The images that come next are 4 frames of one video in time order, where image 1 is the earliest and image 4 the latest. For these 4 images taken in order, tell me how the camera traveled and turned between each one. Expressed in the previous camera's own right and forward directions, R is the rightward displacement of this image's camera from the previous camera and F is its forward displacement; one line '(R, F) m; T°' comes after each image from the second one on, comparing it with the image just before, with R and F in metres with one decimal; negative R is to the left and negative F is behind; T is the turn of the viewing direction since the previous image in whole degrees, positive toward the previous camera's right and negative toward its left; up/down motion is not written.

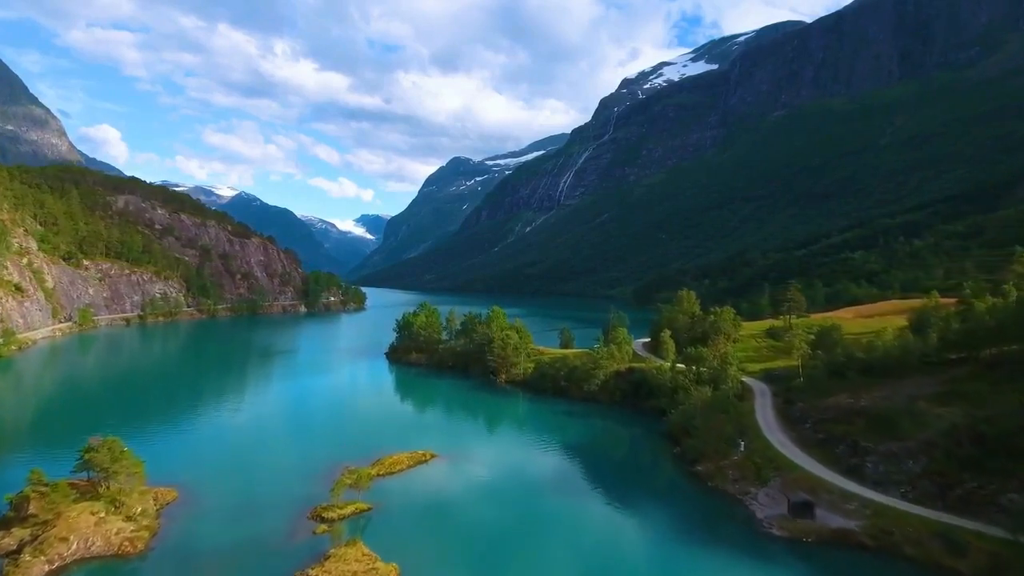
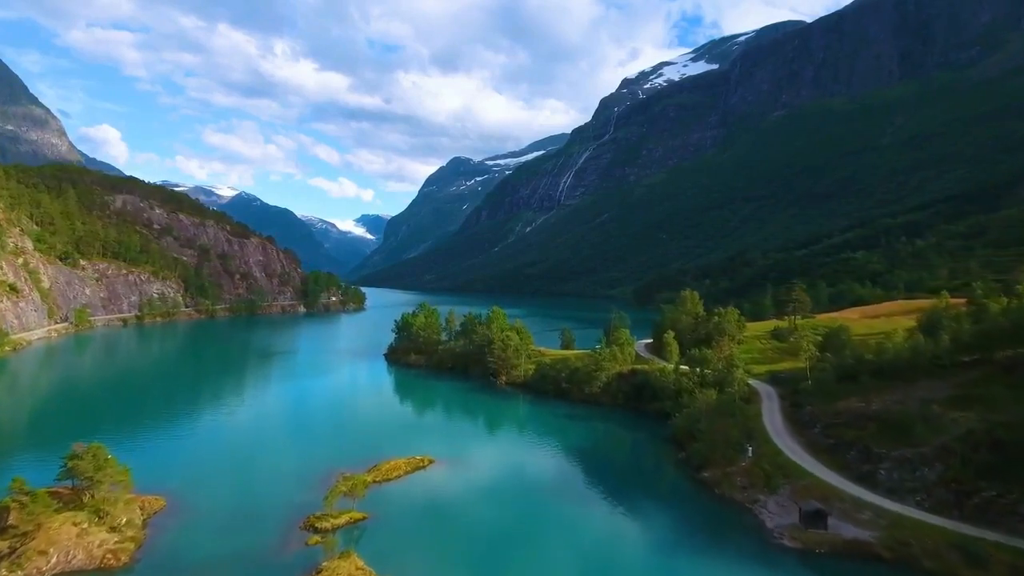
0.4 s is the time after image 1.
(0.0, +0.9) m; 0°
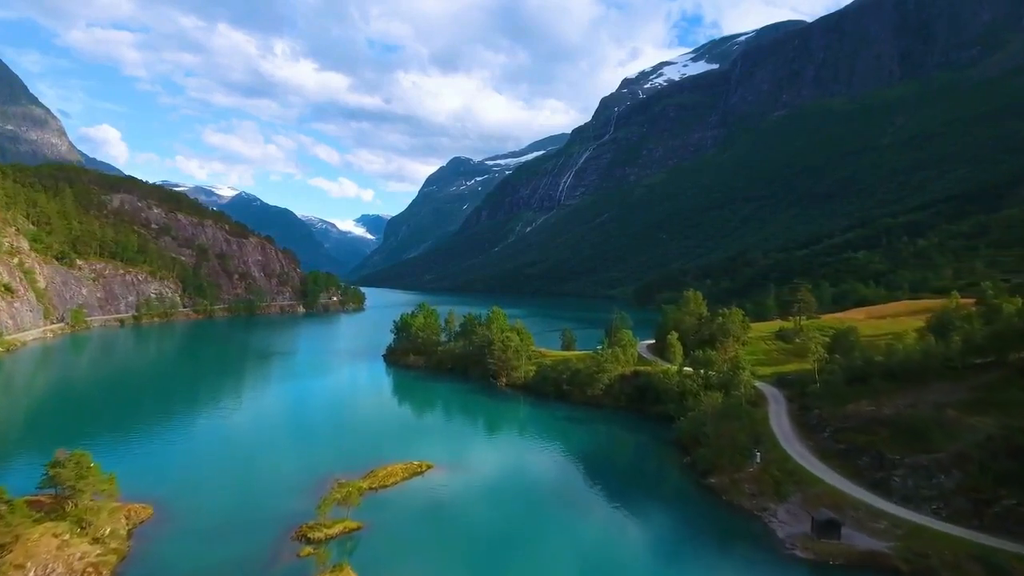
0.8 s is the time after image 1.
(0.0, +0.9) m; 0°
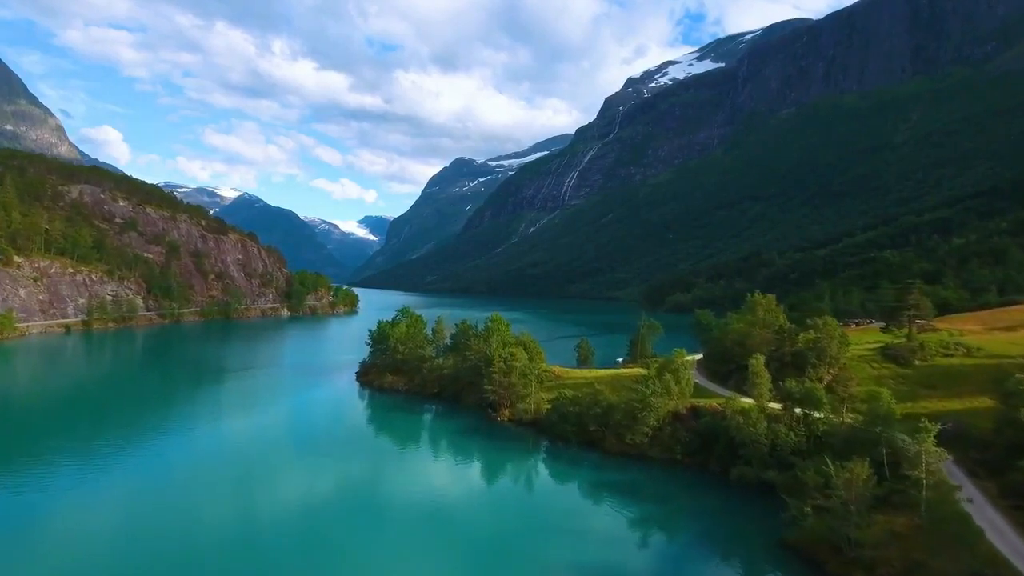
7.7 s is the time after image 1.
(-0.2, +15.0) m; 0°
